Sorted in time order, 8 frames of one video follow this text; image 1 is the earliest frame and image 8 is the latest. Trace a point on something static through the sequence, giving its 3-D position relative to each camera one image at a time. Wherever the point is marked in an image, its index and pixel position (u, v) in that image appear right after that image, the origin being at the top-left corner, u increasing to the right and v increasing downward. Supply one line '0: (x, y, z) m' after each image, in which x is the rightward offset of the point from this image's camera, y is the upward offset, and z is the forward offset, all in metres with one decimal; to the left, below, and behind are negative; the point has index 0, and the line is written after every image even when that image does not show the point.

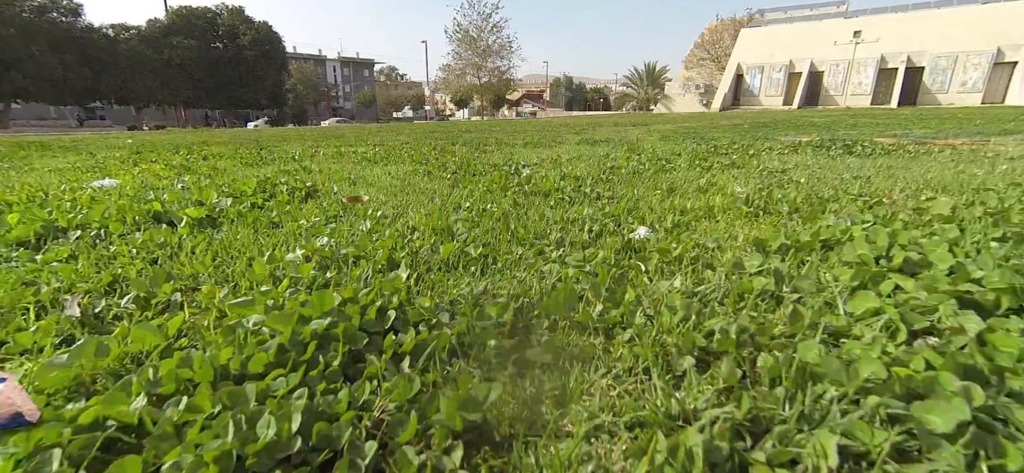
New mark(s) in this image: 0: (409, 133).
0: (-1.7, +1.8, +8.0) m
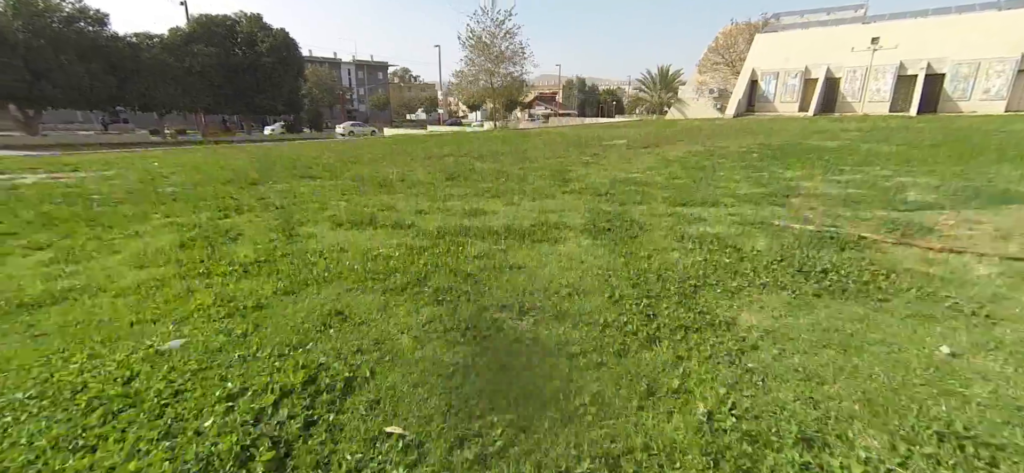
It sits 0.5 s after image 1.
0: (-1.5, +1.5, +8.2) m
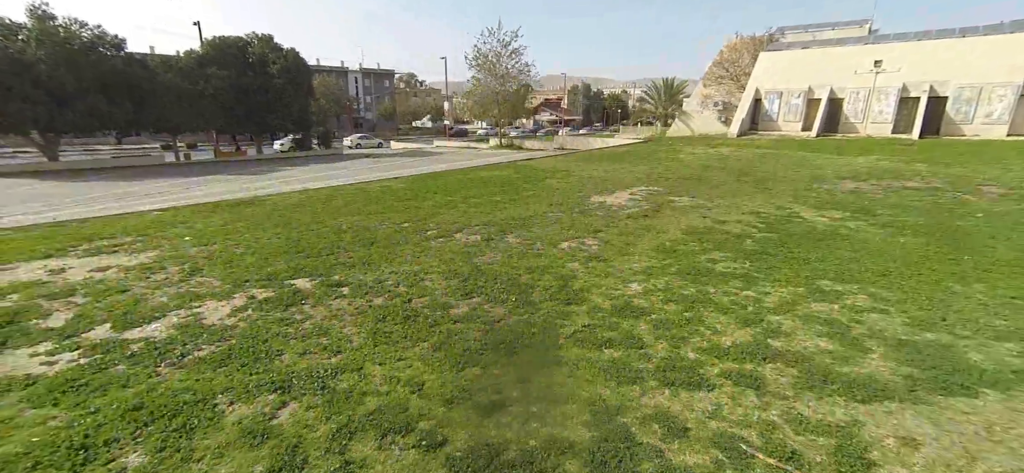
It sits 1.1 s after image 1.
0: (-1.4, +0.7, +8.5) m
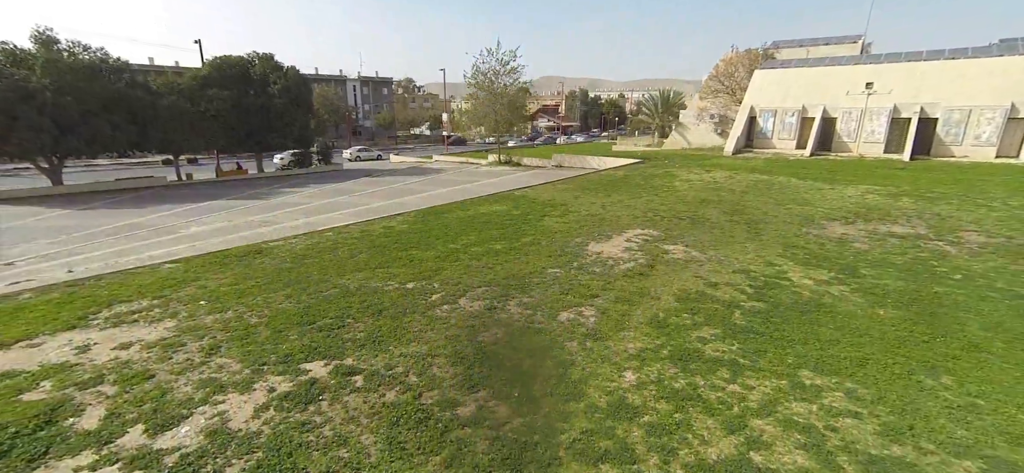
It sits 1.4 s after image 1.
0: (-1.4, -0.1, +8.8) m
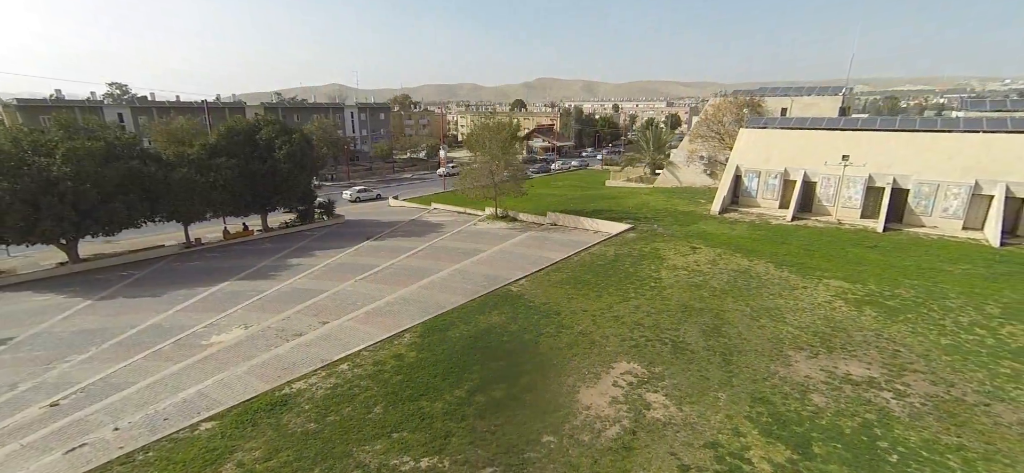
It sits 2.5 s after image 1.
0: (-1.4, -3.1, +9.8) m
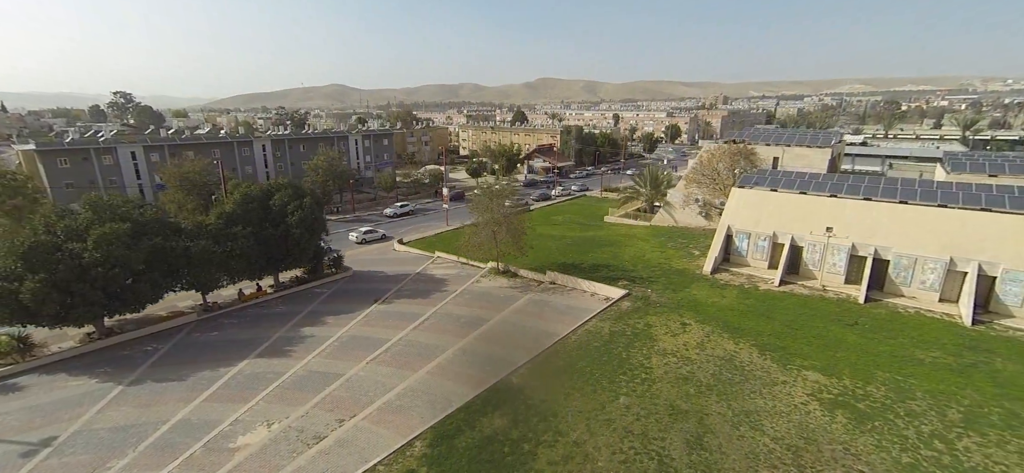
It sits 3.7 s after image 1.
0: (-1.4, -6.3, +11.0) m
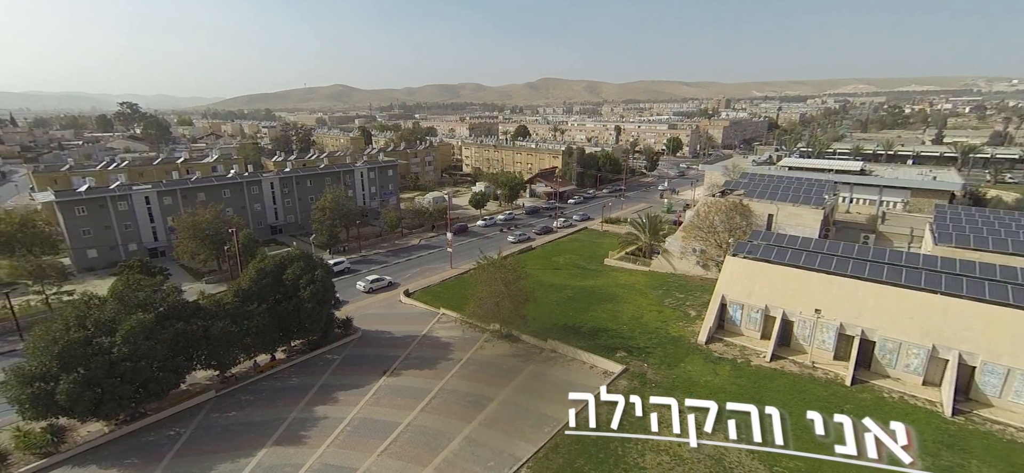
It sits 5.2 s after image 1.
0: (-1.3, -10.4, +12.1) m
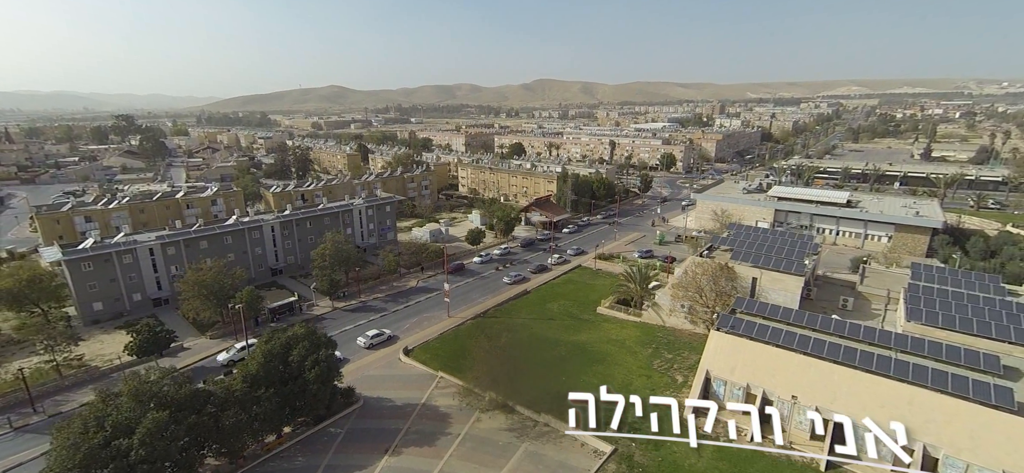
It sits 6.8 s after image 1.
0: (-1.5, -15.3, +13.5) m
